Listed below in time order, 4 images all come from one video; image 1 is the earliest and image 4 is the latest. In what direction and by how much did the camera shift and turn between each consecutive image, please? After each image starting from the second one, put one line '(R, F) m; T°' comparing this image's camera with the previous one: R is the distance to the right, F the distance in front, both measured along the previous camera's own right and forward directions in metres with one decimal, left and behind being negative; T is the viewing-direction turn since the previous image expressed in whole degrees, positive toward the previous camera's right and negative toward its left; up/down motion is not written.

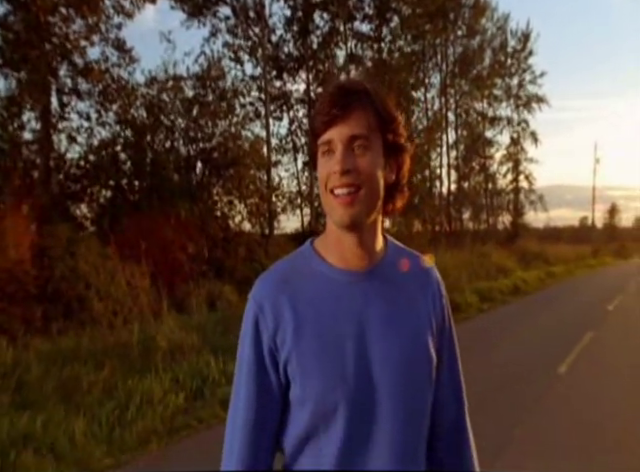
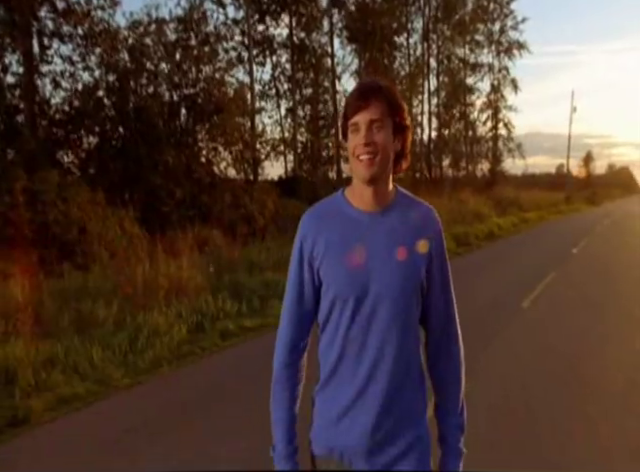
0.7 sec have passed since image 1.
(-0.1, -0.7) m; +3°
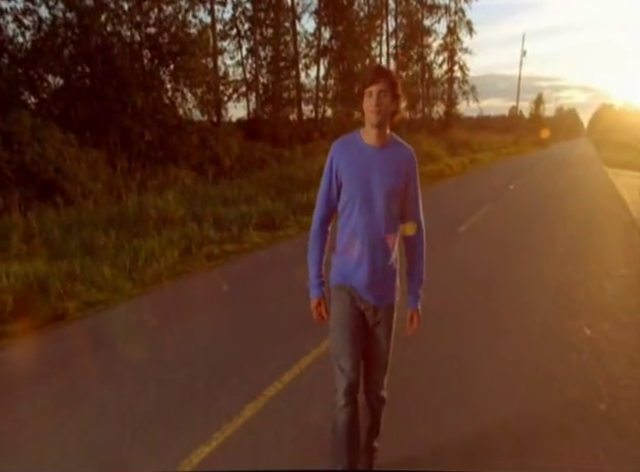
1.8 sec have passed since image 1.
(-0.3, -1.4) m; +5°
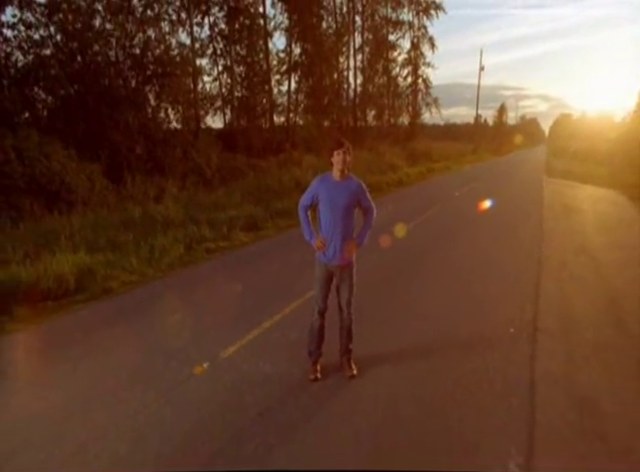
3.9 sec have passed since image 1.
(-0.1, -2.7) m; +4°
